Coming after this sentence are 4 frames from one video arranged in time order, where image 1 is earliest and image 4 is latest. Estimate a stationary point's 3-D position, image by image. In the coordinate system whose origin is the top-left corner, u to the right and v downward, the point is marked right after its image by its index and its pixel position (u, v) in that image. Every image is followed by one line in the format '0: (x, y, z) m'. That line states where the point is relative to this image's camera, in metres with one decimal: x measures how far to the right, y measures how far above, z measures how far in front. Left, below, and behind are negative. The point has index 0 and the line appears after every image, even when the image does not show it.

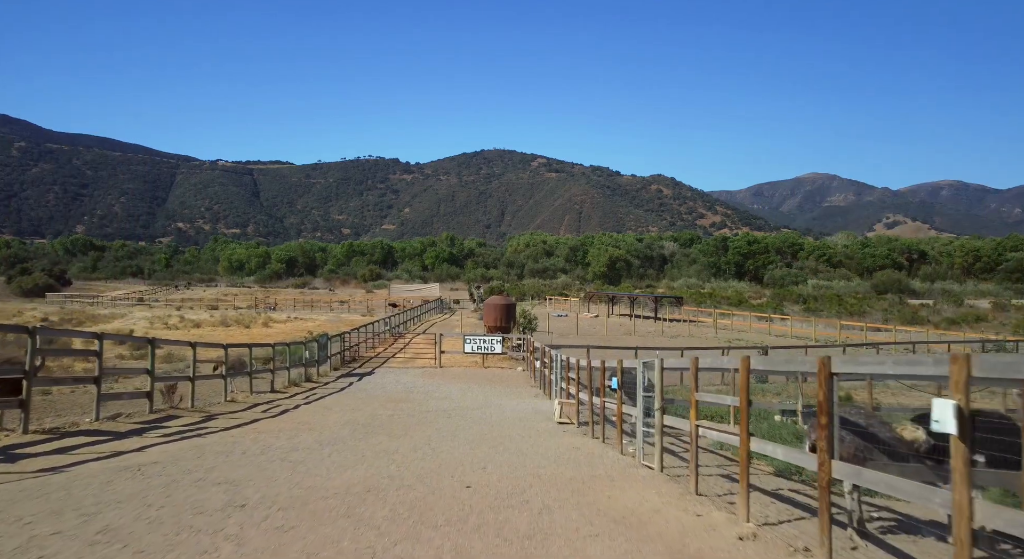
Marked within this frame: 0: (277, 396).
0: (-5.4, -2.7, +15.0) m
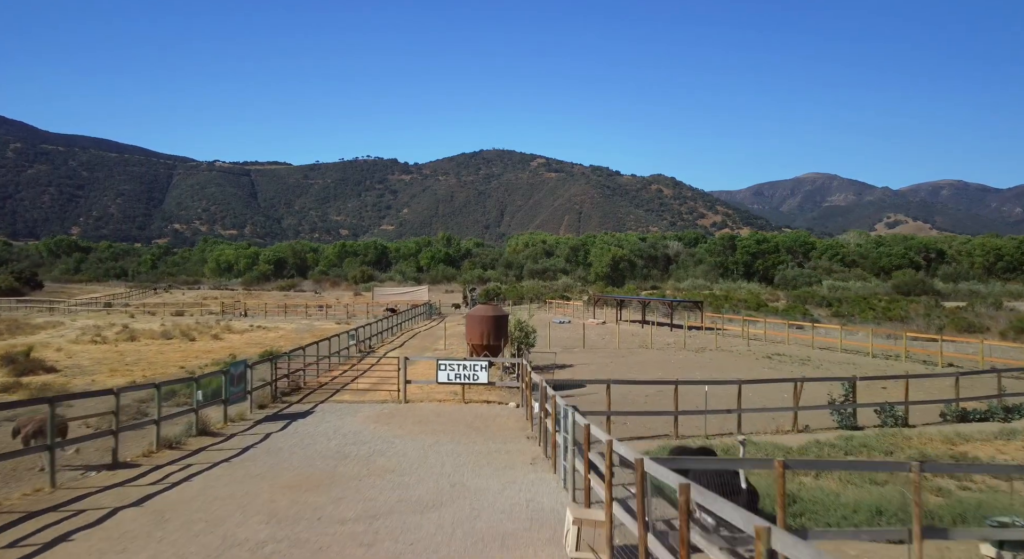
0: (-5.6, -2.8, +9.1) m
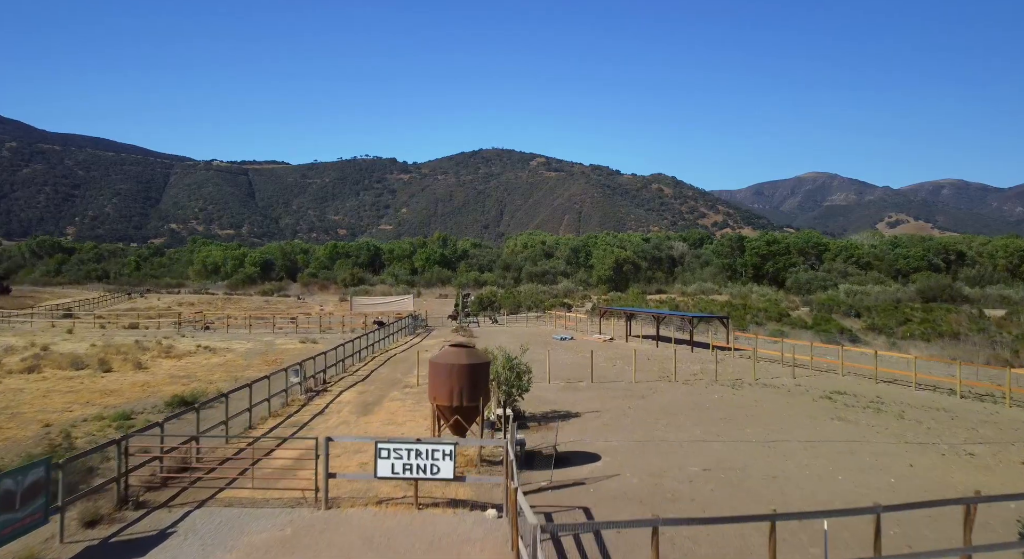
0: (-5.9, -3.4, +3.1) m
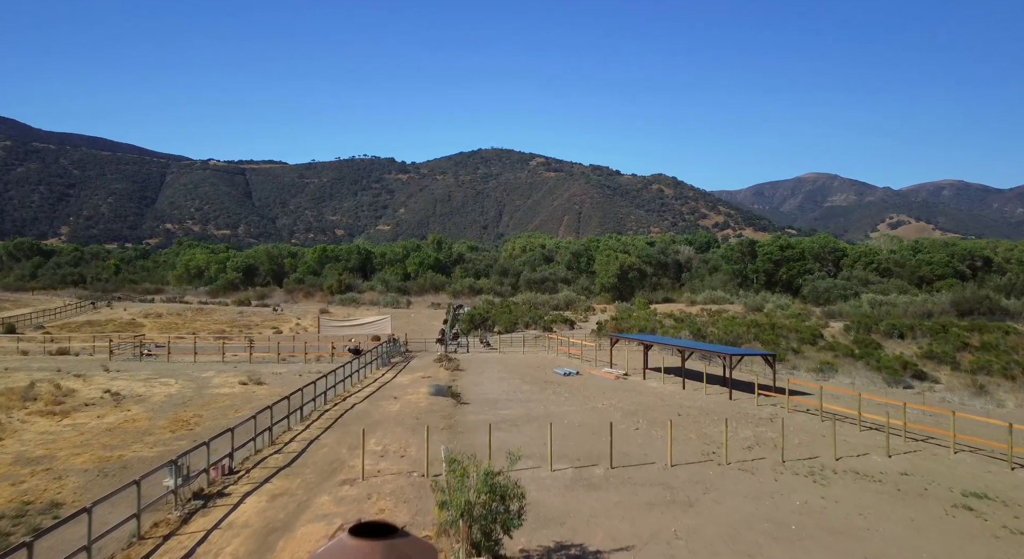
0: (-6.2, -4.5, -4.1) m
